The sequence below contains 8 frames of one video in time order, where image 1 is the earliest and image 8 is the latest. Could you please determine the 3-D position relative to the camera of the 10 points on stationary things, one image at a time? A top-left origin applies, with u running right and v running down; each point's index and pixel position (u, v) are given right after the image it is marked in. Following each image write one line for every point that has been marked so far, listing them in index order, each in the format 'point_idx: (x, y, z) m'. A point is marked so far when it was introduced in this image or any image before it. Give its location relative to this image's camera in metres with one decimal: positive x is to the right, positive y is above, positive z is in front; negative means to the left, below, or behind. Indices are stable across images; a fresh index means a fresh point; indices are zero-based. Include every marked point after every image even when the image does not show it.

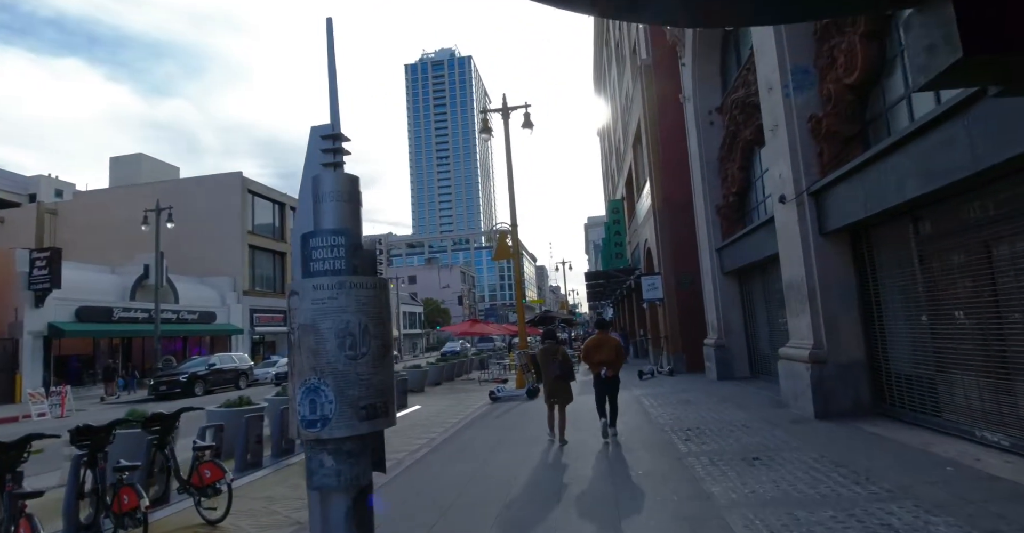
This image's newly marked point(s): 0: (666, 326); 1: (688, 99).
0: (+5.0, -1.9, +18.4) m
1: (+4.9, +4.7, +16.1) m
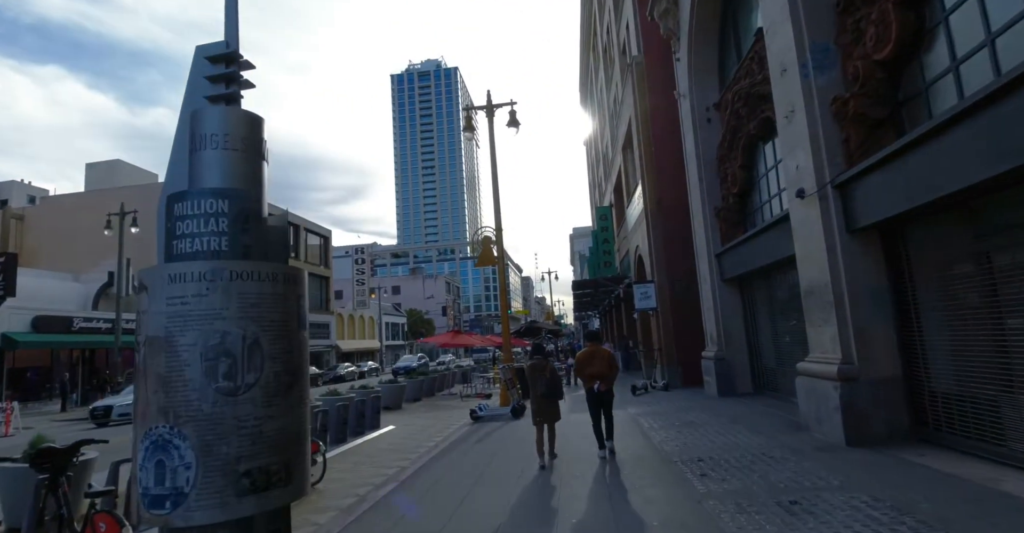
0: (+4.5, -2.1, +17.2) m
1: (+4.5, +4.5, +15.1) m
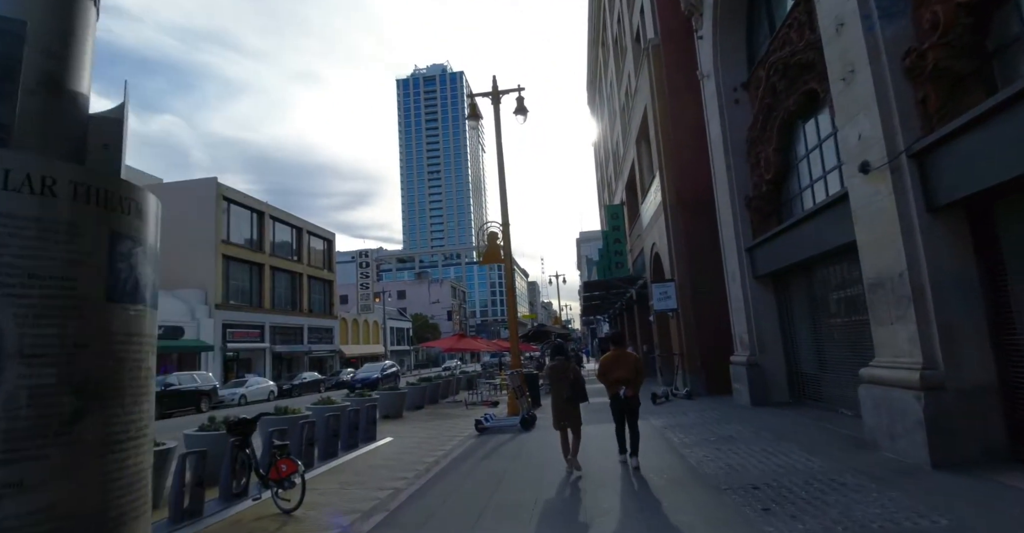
0: (+4.7, -2.1, +15.9) m
1: (+4.7, +4.6, +13.8) m
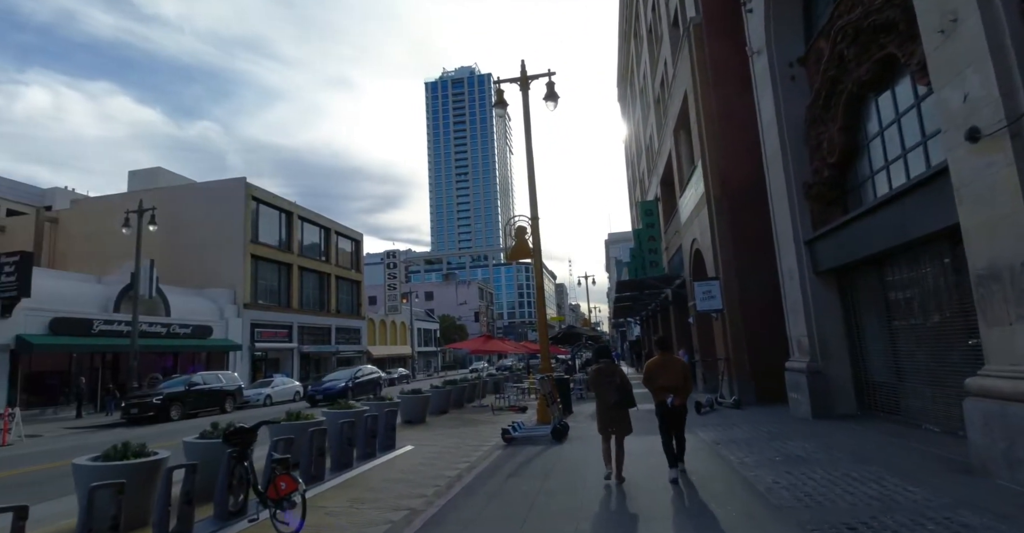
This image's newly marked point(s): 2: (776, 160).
0: (+5.5, -2.0, +14.6) m
1: (+5.4, +4.7, +12.5) m
2: (+5.7, +2.3, +12.0) m
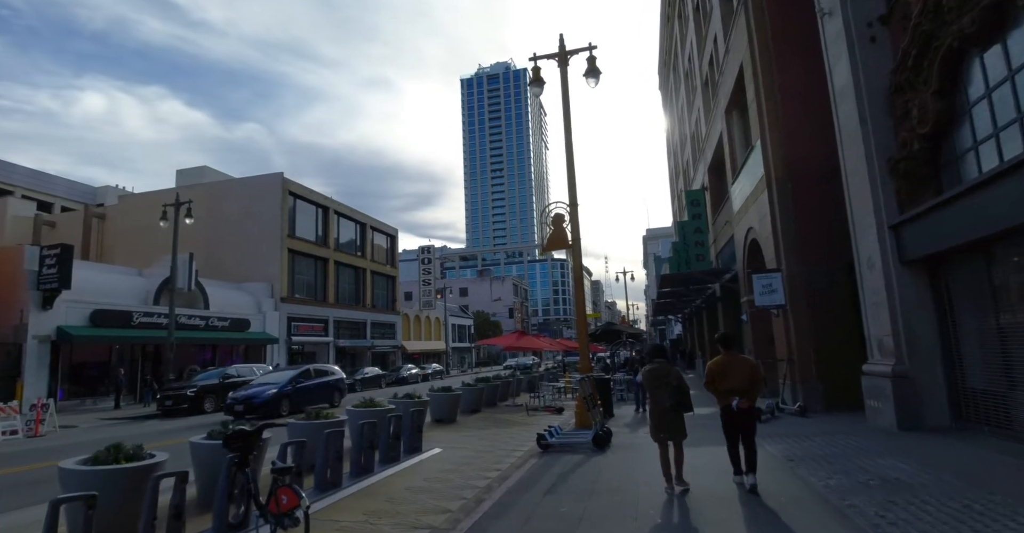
0: (+6.4, -1.8, +13.1) m
1: (+6.2, +4.9, +11.1) m
2: (+6.4, +2.5, +10.5) m
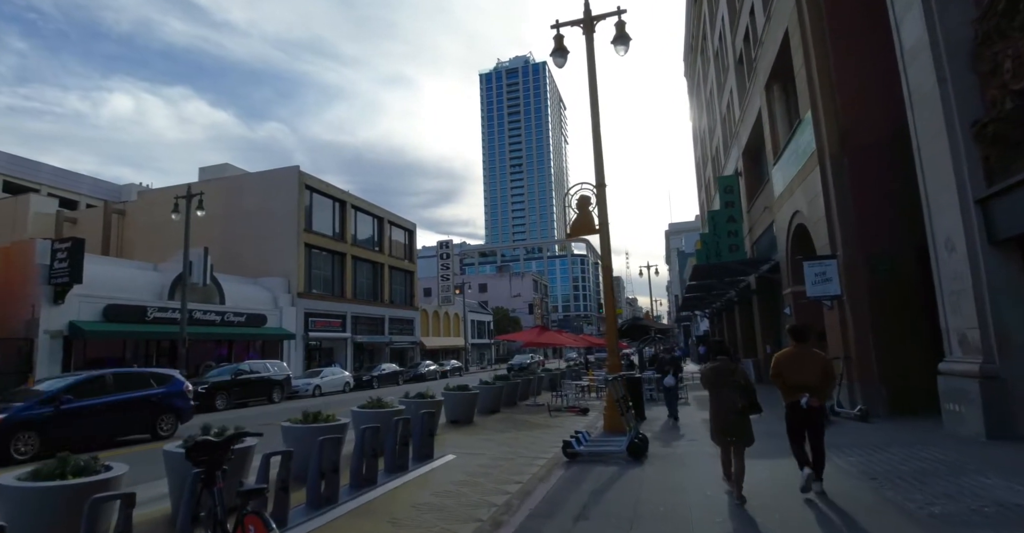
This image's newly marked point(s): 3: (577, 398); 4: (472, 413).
0: (+6.8, -1.5, +11.7) m
1: (+6.5, +5.2, +9.6) m
2: (+6.7, +2.8, +9.1) m
3: (+2.1, -4.3, +19.0) m
4: (-1.1, -3.8, +14.6) m
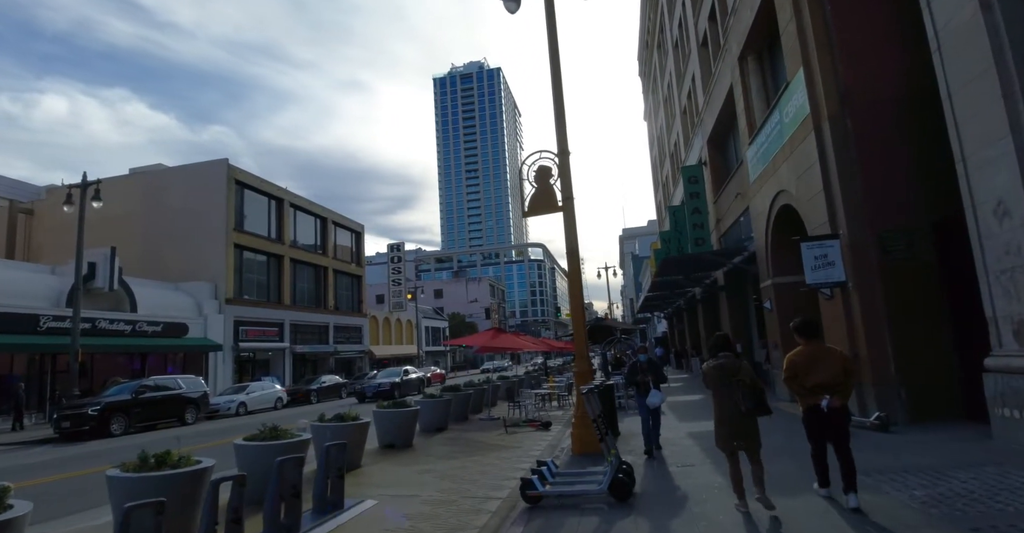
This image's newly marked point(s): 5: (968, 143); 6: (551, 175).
0: (+5.9, -1.1, +9.7) m
1: (+5.6, +5.6, +7.7) m
2: (+5.9, +3.1, +7.2) m
3: (+0.7, -4.1, +16.6) m
4: (-2.2, -3.5, +12.0) m
5: (+6.2, +1.7, +7.6) m
6: (+0.7, +1.7, +10.6) m
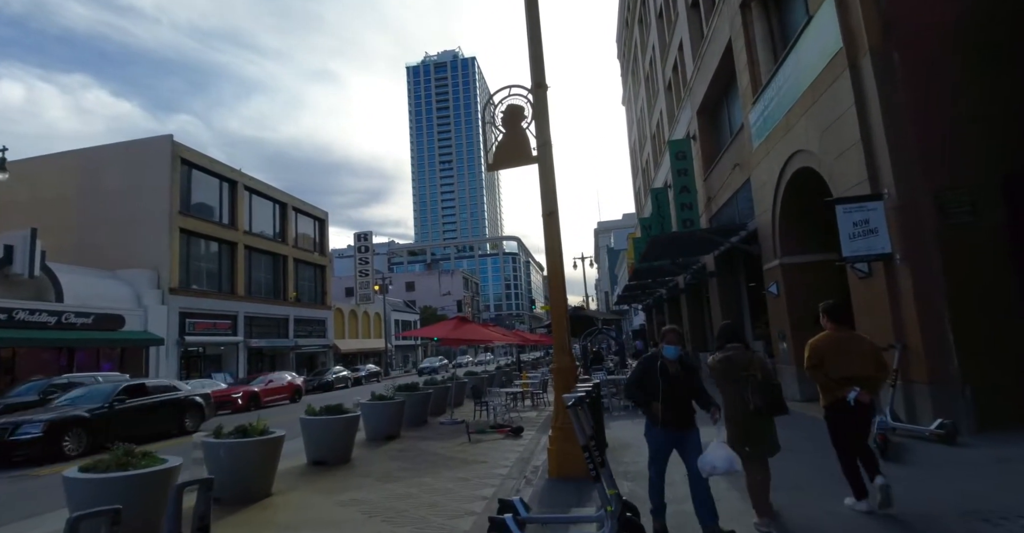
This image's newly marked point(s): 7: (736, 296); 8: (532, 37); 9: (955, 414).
0: (+5.3, -0.7, +7.7) m
1: (+5.2, +6.0, +5.6) m
2: (+5.5, +3.6, +5.1) m
3: (-0.2, -3.6, +14.3) m
4: (-2.8, -3.0, +9.6) m
5: (+5.7, +2.2, +5.5) m
6: (+0.2, +2.2, +8.3) m
7: (+7.5, -1.0, +19.1) m
8: (+0.3, +3.7, +9.3) m
9: (+5.5, -1.8, +6.8) m
